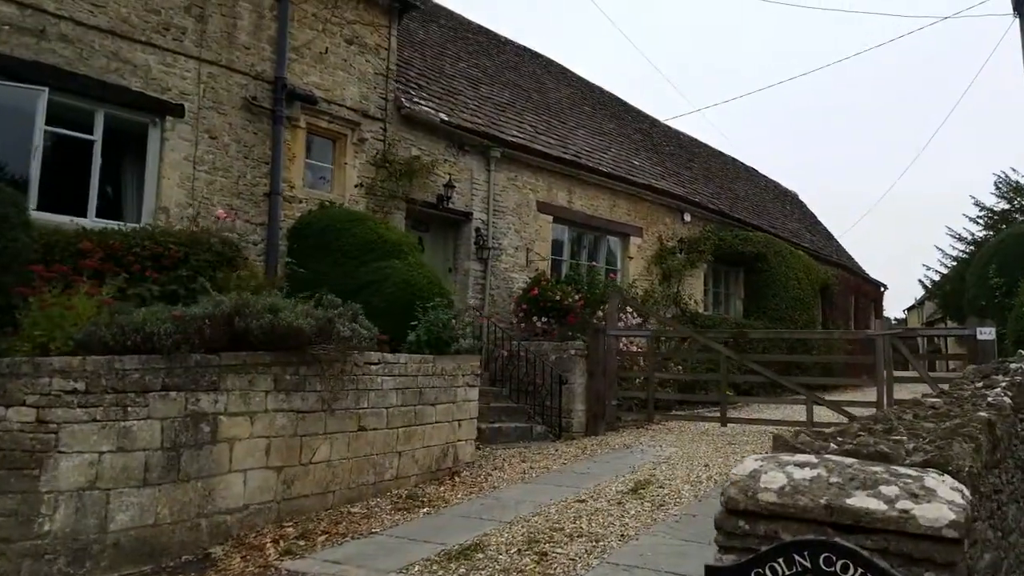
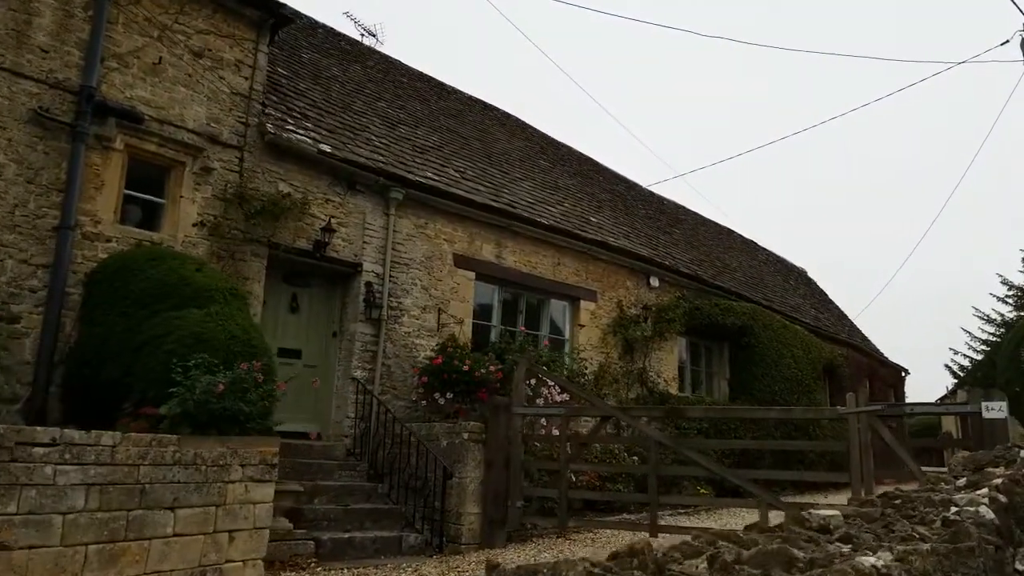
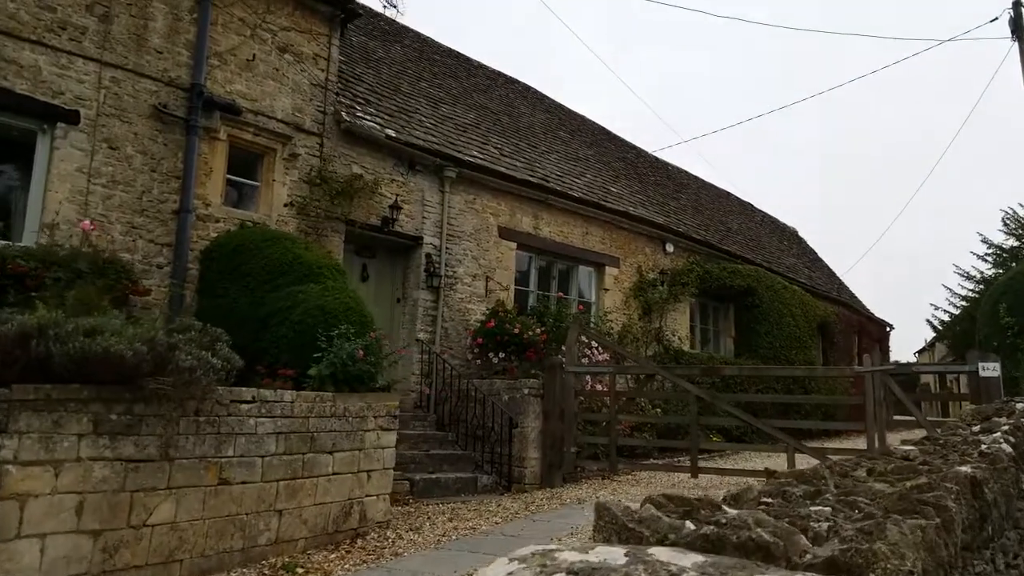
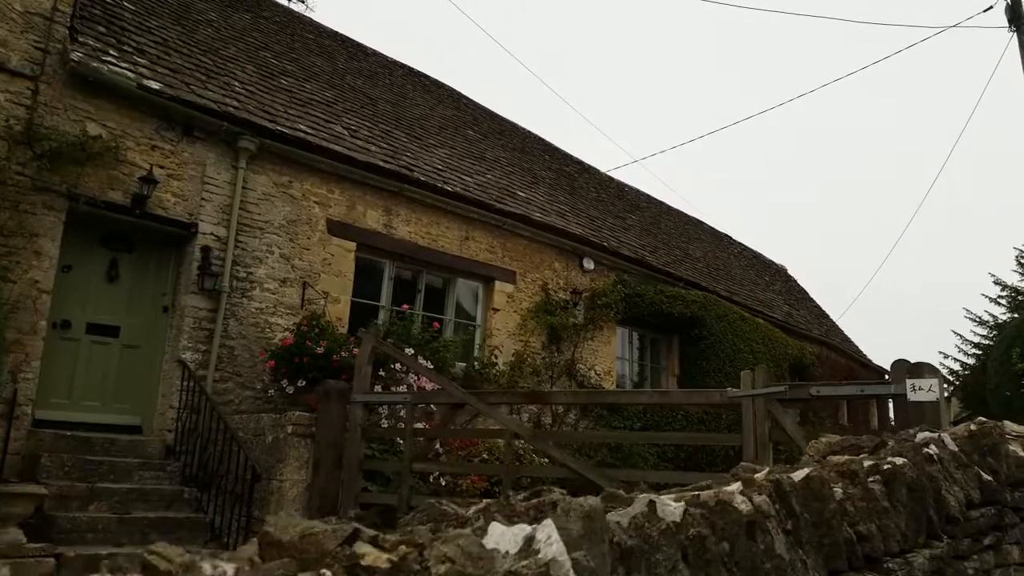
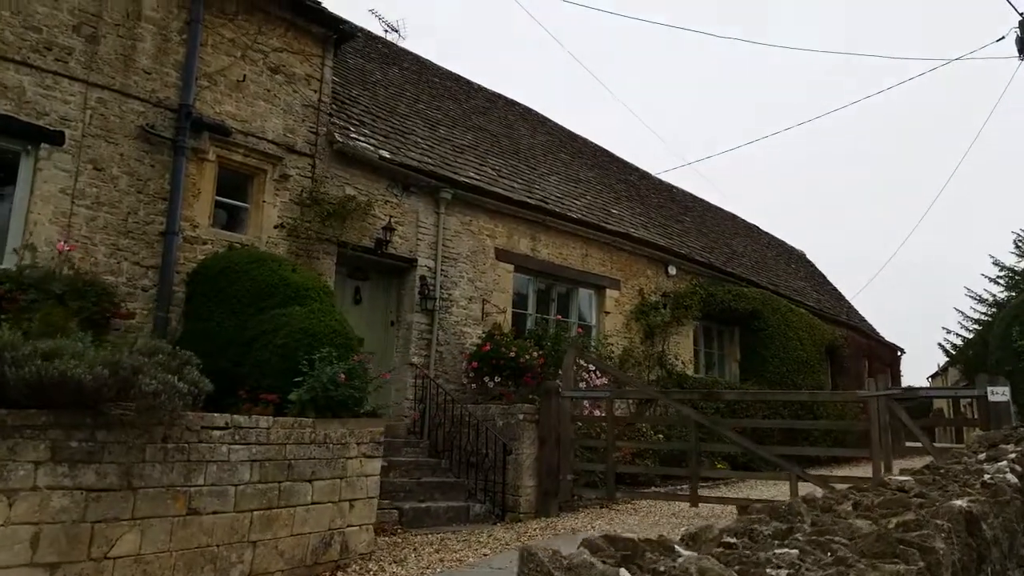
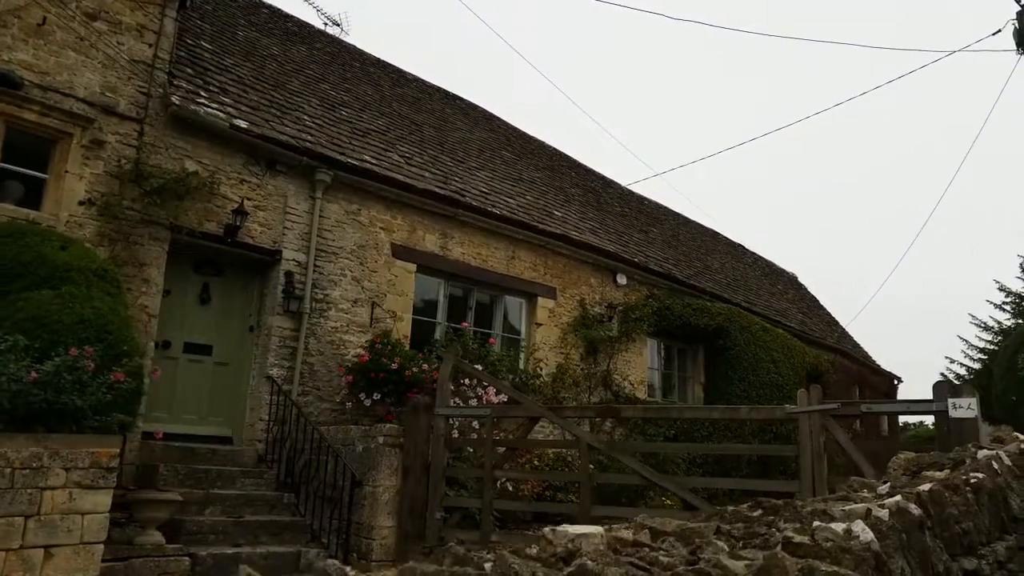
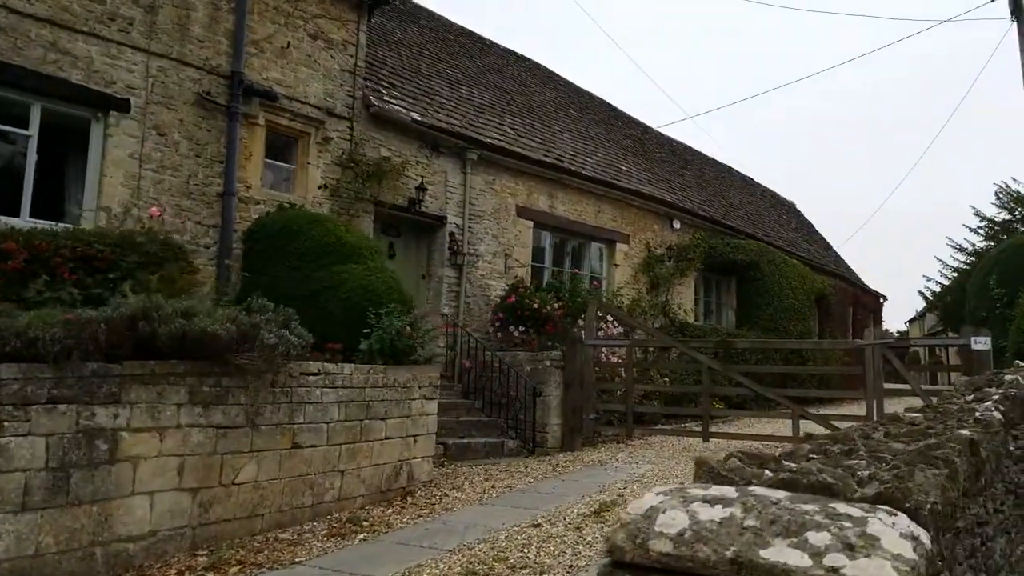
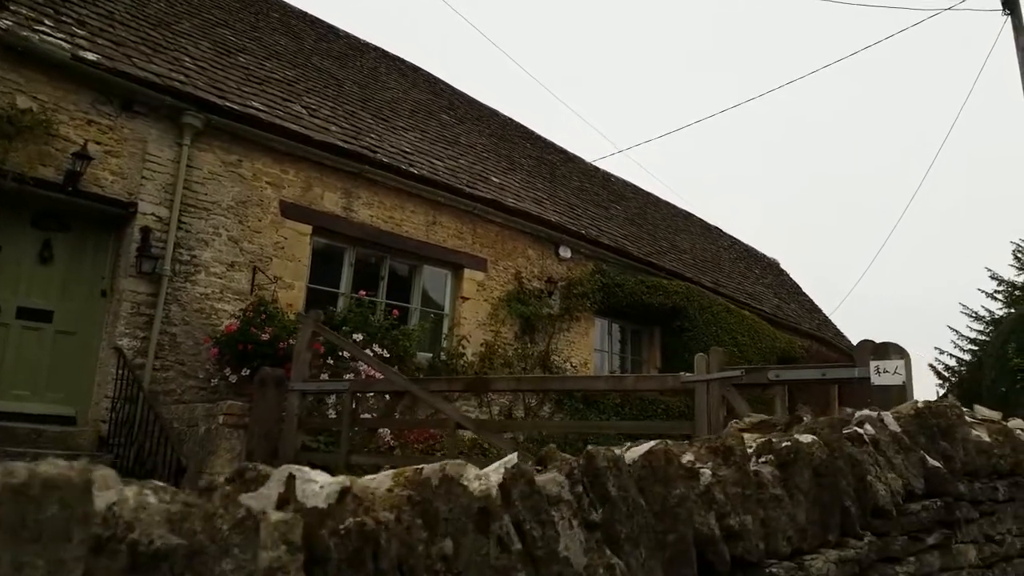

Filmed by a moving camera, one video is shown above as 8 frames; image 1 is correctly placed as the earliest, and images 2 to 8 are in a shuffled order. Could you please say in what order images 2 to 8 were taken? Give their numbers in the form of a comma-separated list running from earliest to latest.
7, 3, 5, 2, 6, 4, 8
